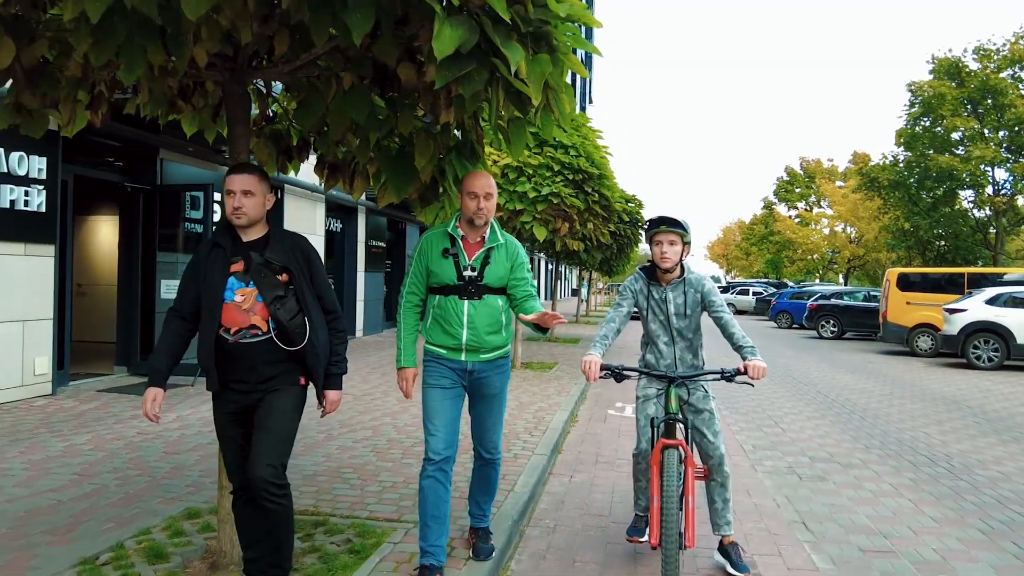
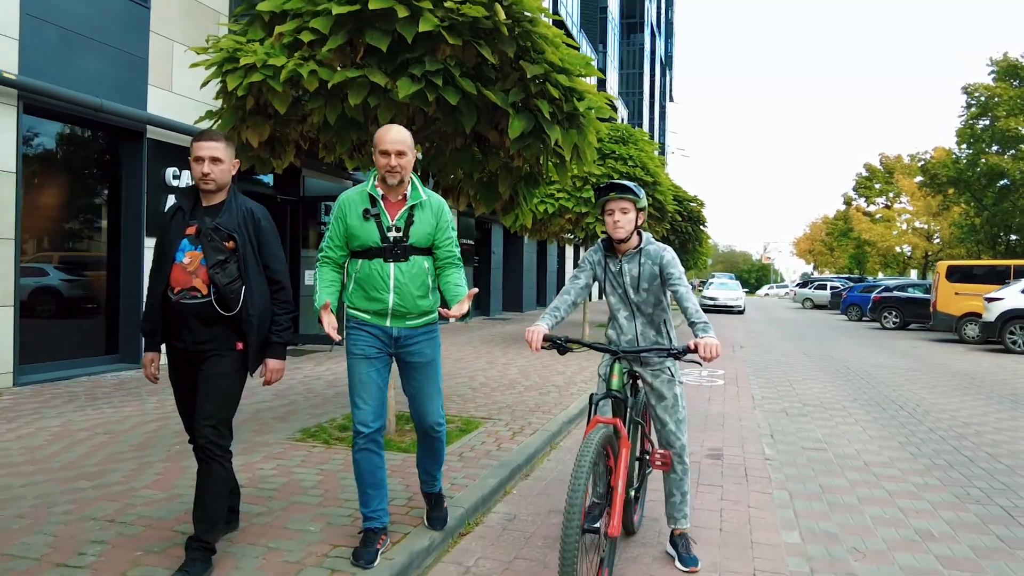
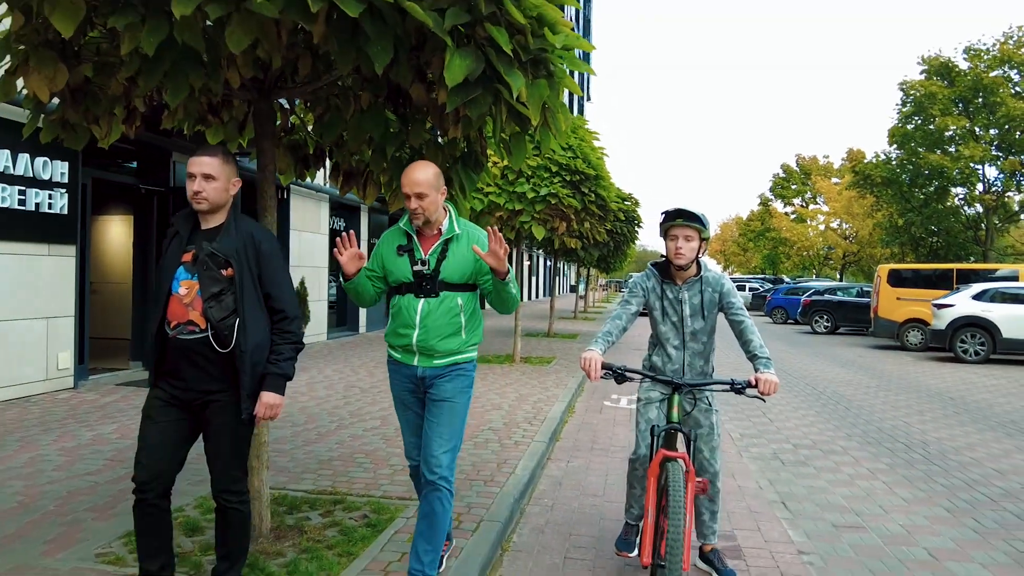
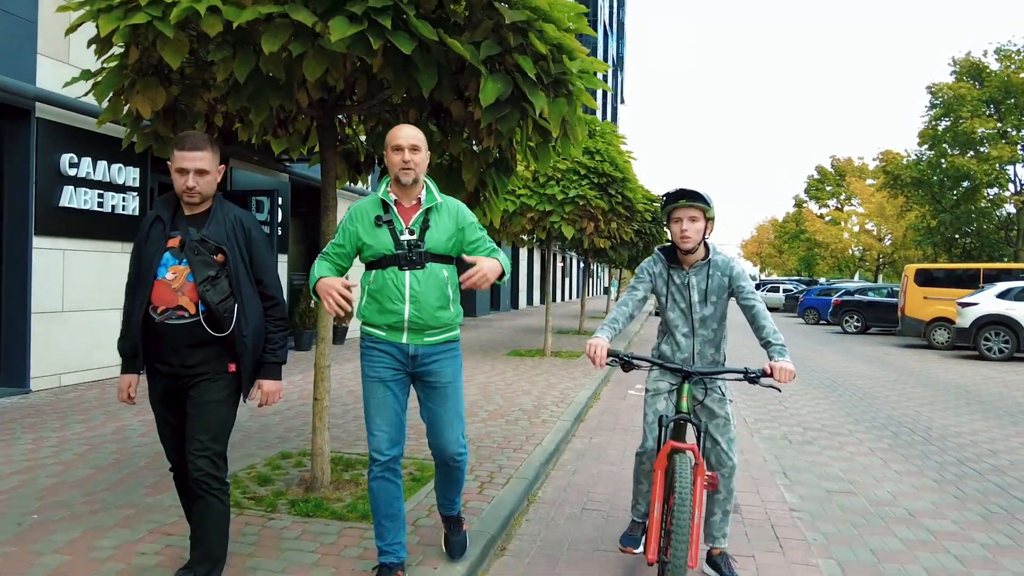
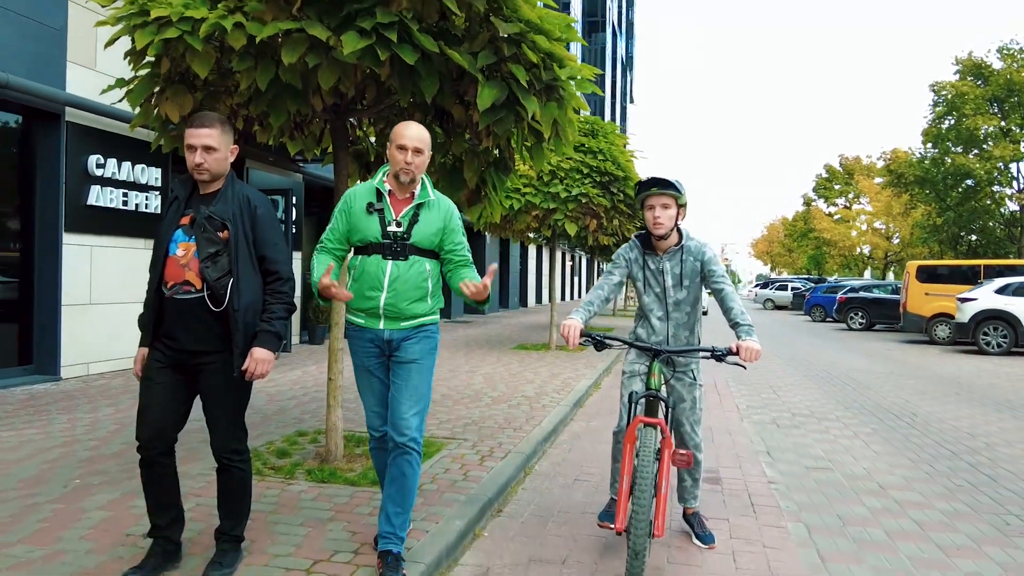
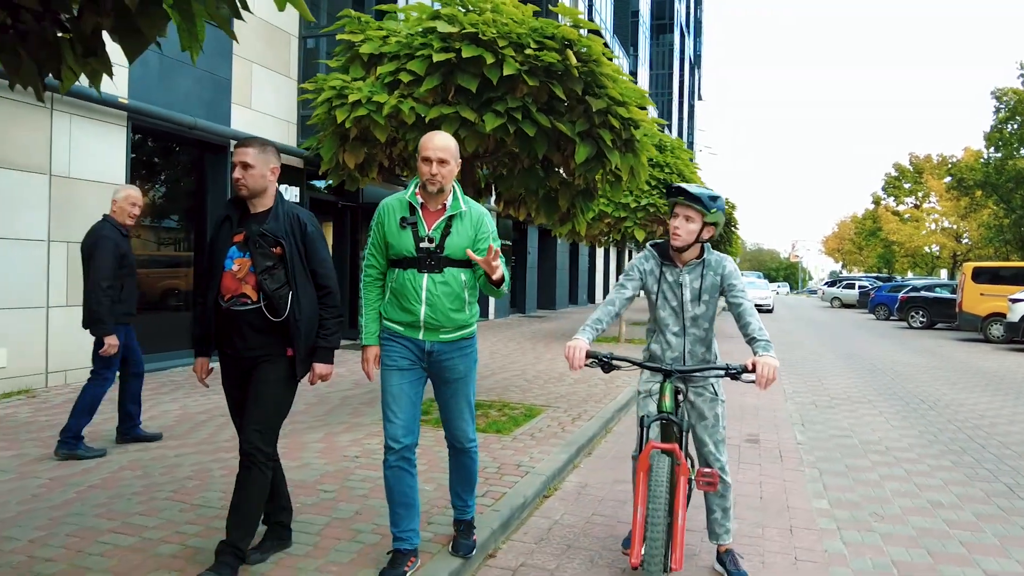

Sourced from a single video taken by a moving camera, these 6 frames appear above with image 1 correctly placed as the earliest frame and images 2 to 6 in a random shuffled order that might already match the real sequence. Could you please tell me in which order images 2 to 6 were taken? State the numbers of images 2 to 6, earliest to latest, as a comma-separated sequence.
3, 4, 5, 2, 6
